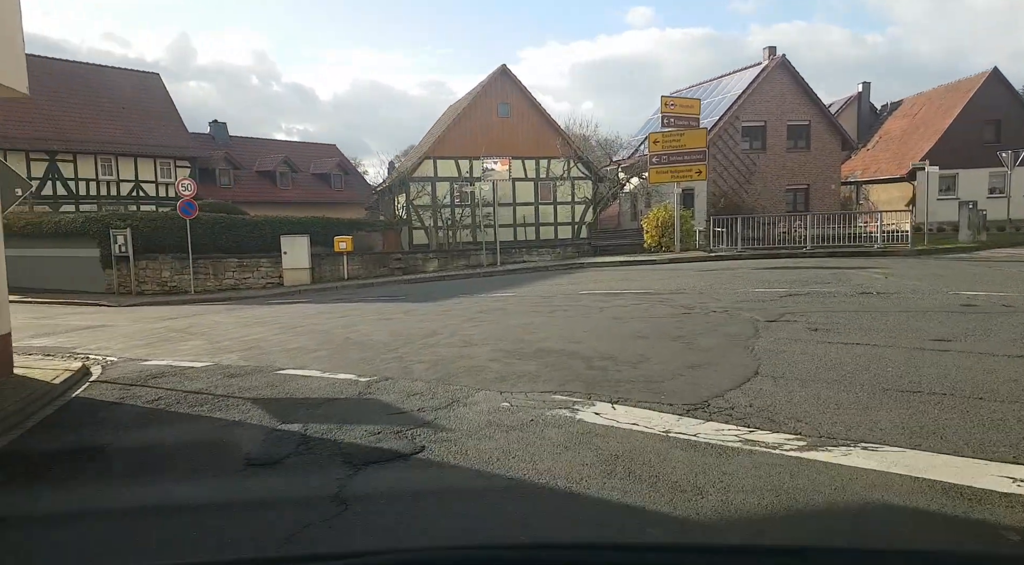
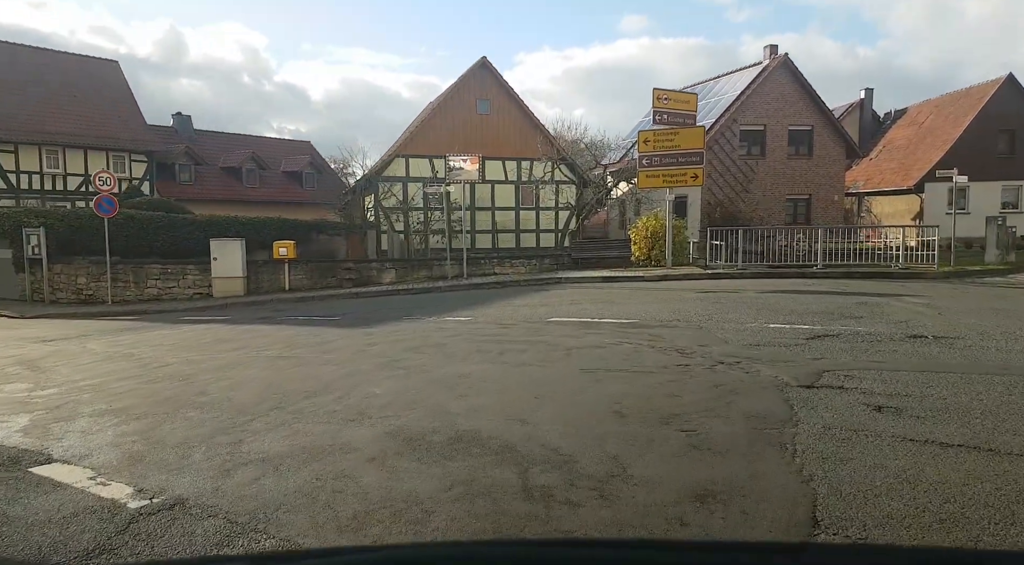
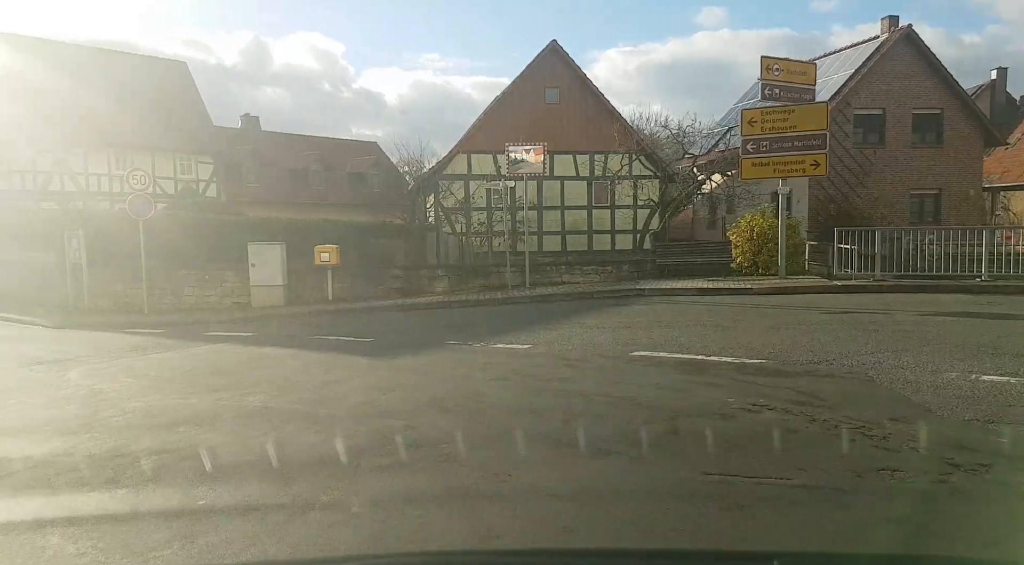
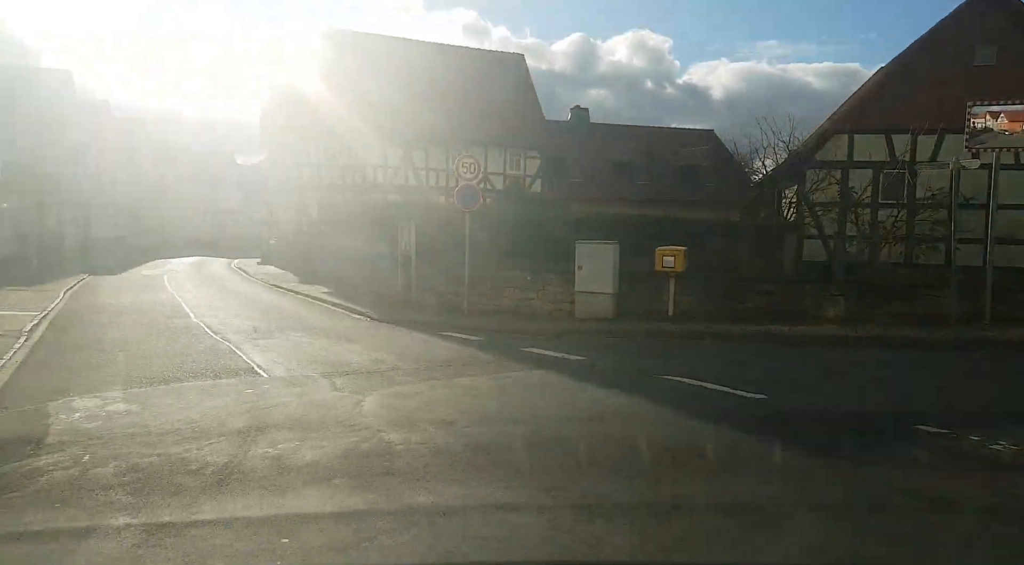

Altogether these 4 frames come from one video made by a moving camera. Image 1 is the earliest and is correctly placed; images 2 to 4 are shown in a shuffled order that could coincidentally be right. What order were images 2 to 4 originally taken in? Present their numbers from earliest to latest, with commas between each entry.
2, 3, 4
